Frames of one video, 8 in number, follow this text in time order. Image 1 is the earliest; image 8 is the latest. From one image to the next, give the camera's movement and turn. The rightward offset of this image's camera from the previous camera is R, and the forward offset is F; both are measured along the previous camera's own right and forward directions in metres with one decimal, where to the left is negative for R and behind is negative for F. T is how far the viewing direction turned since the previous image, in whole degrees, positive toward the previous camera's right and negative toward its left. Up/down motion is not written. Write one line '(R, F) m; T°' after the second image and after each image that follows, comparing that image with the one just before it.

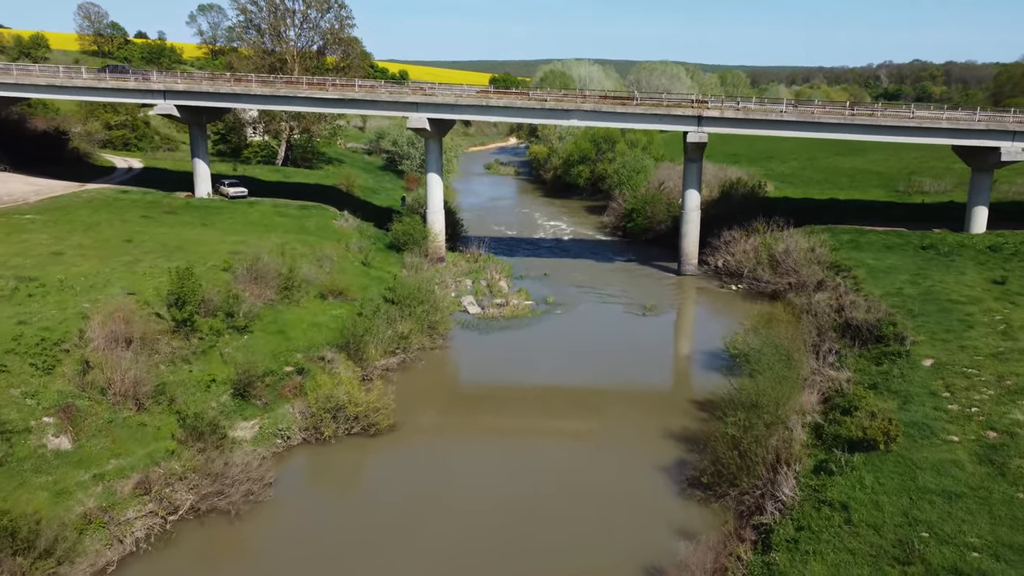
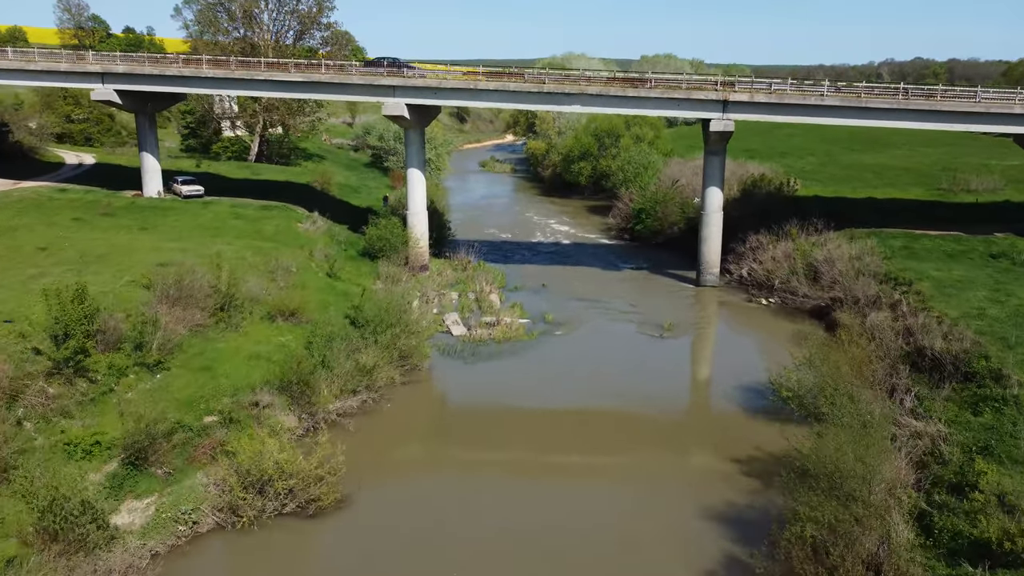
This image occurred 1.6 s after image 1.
(+0.2, +5.6) m; 0°
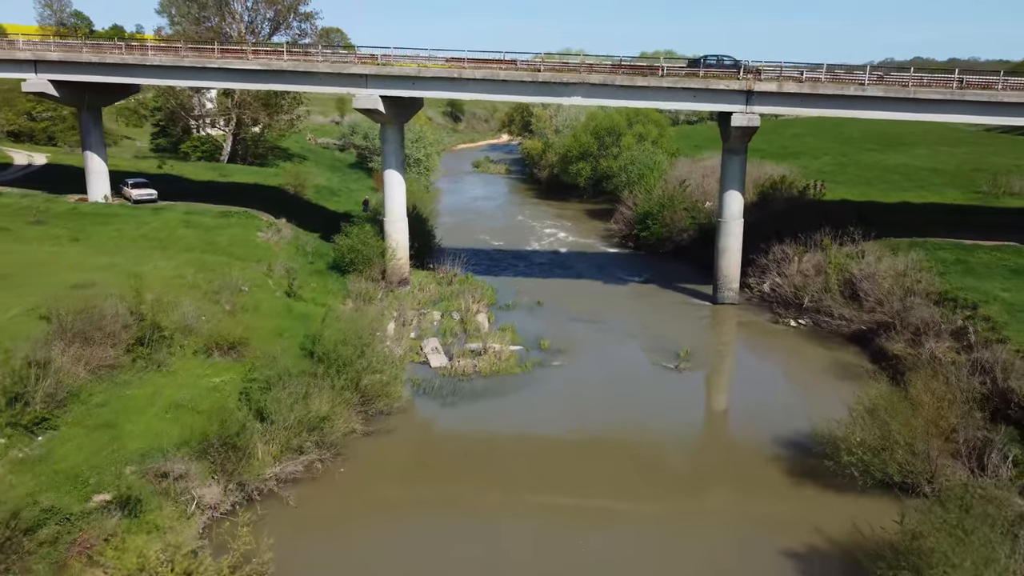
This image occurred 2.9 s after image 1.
(+0.2, +4.4) m; 0°
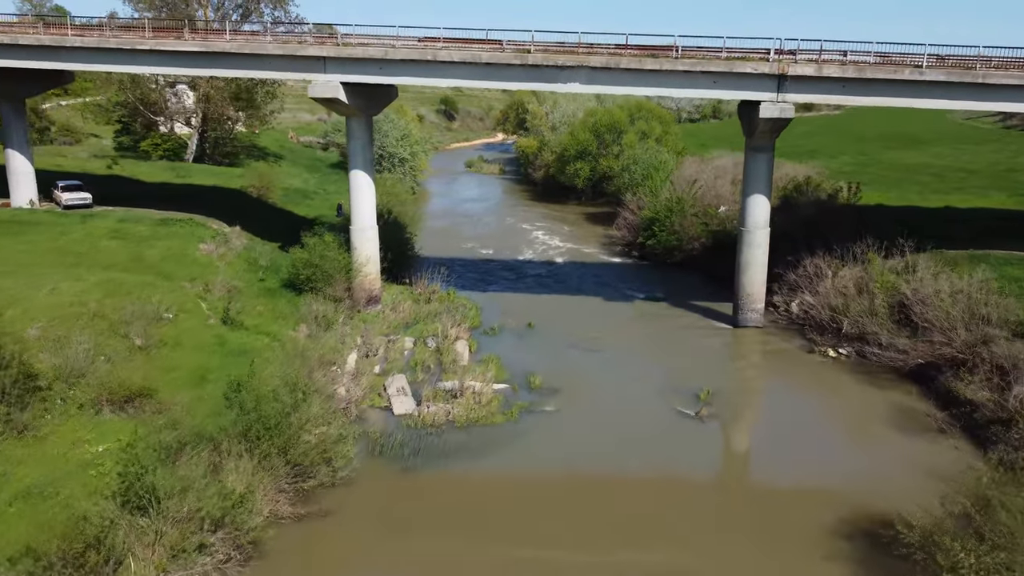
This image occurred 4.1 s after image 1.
(+0.3, +4.6) m; 0°
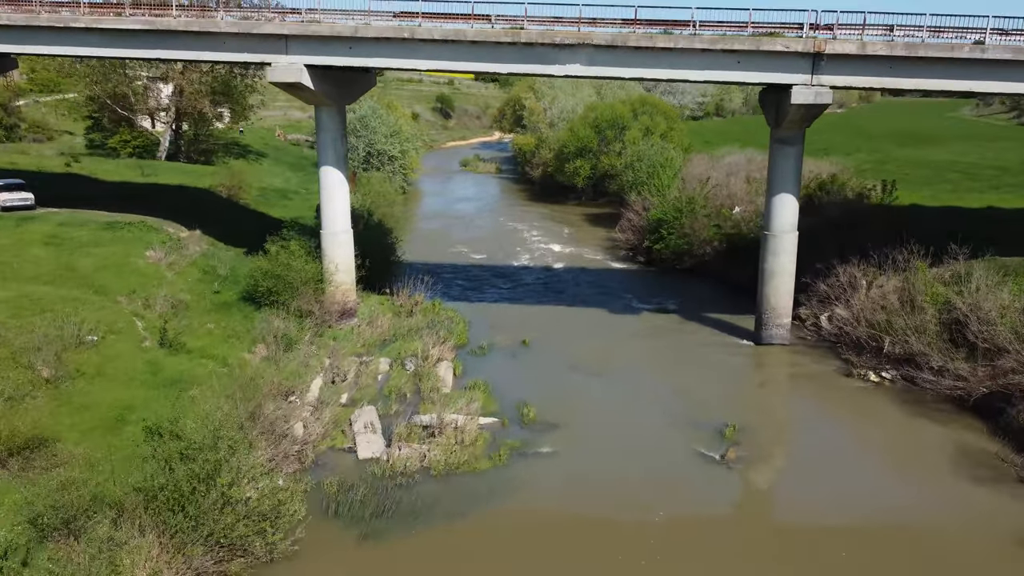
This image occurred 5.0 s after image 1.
(+0.2, +3.3) m; 0°
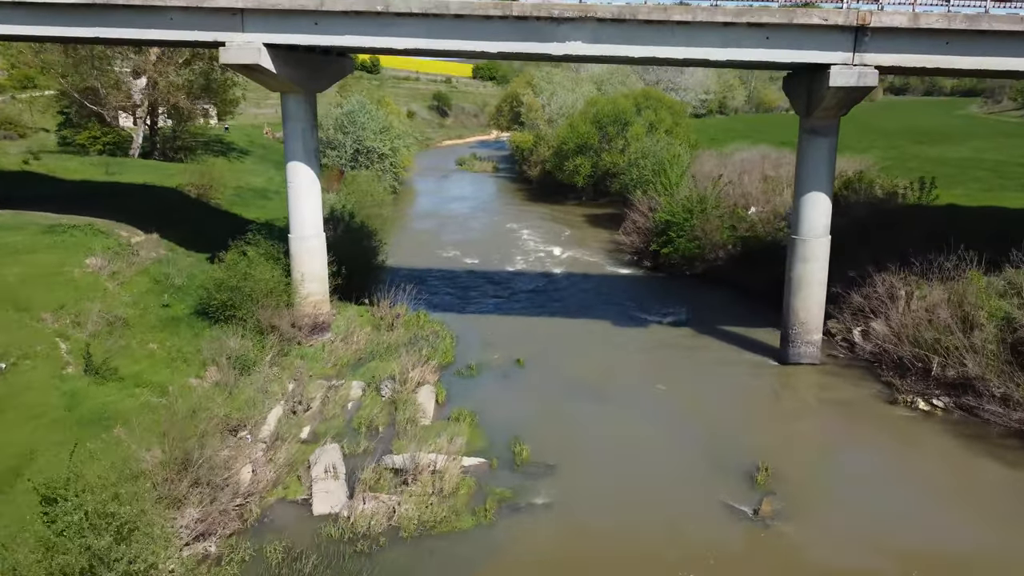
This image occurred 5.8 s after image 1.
(+0.2, +2.8) m; 0°
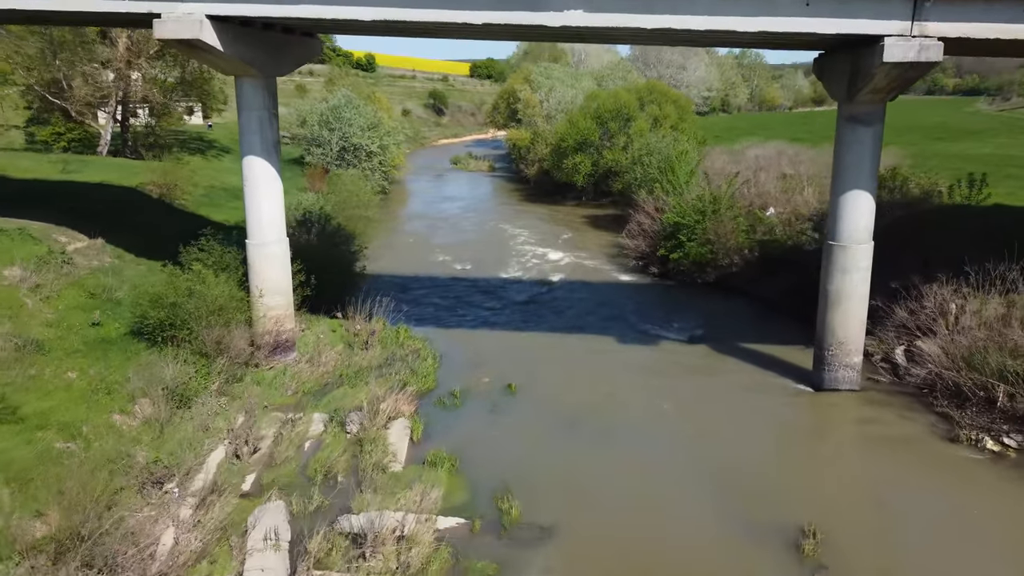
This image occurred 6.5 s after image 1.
(+0.2, +2.9) m; 0°
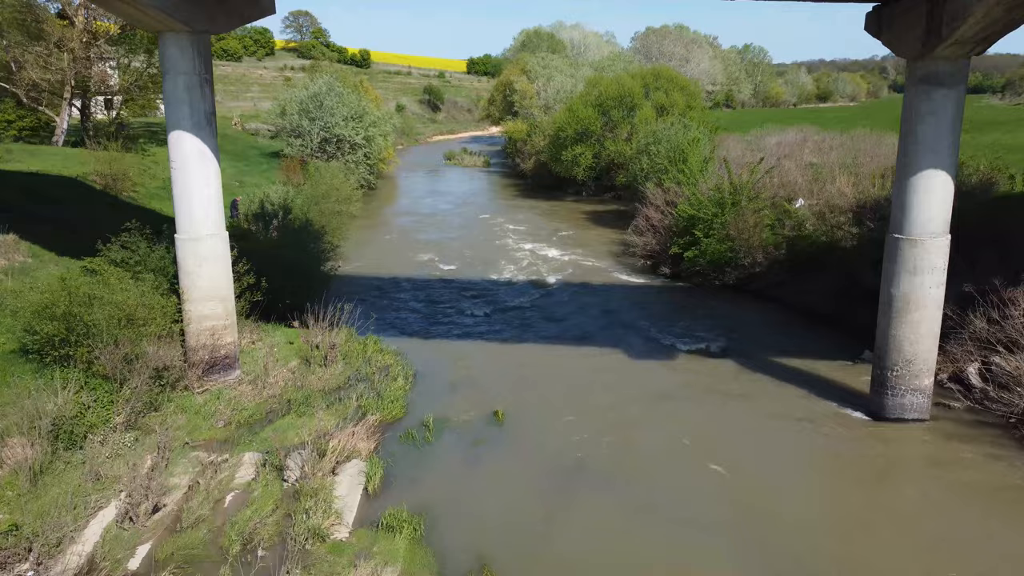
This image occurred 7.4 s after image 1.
(+0.2, +3.5) m; 0°
